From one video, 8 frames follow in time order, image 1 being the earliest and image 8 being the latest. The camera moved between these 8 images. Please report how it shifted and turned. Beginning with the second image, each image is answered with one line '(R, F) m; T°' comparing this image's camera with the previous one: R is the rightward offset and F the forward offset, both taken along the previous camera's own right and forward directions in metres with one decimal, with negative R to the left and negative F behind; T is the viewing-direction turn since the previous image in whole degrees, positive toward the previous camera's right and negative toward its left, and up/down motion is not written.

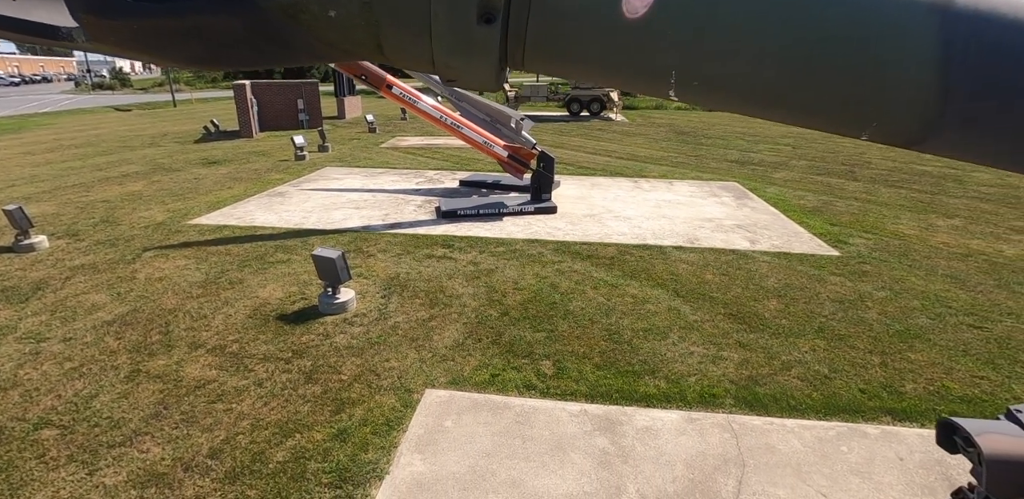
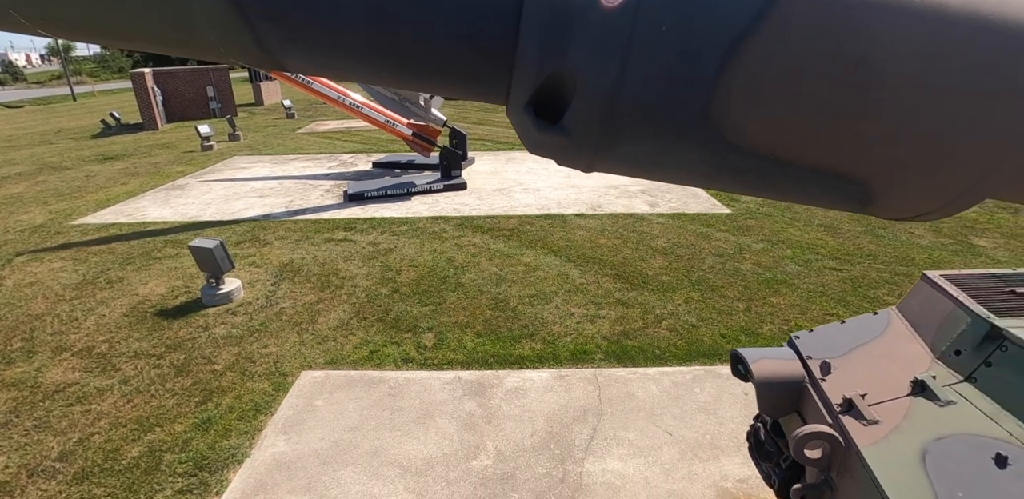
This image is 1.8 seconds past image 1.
(+0.9, -0.1) m; +5°
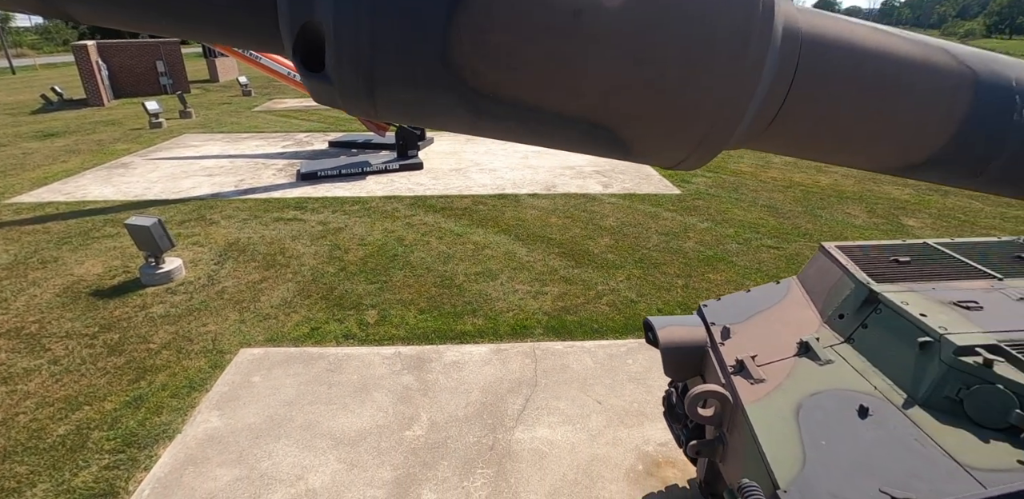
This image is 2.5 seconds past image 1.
(+0.3, -0.1) m; +3°
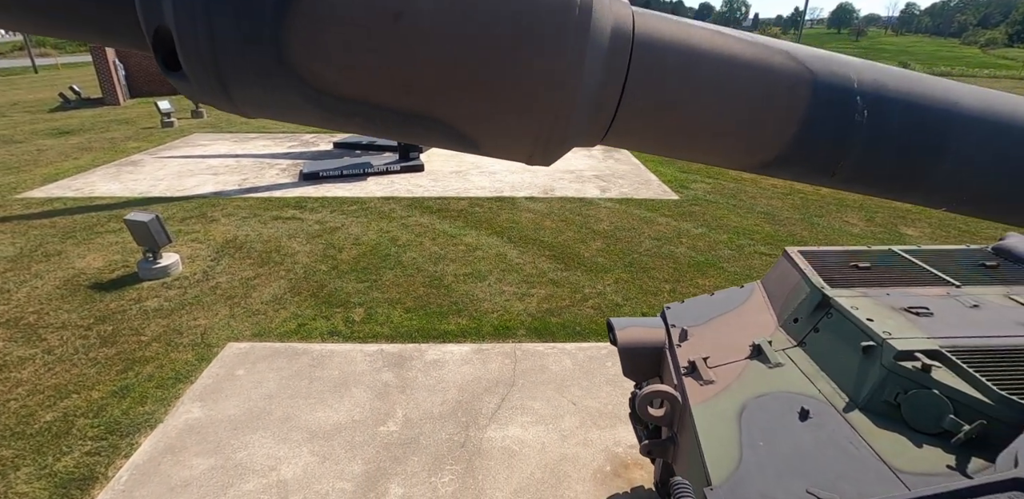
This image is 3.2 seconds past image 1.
(+0.3, 0.0) m; -1°
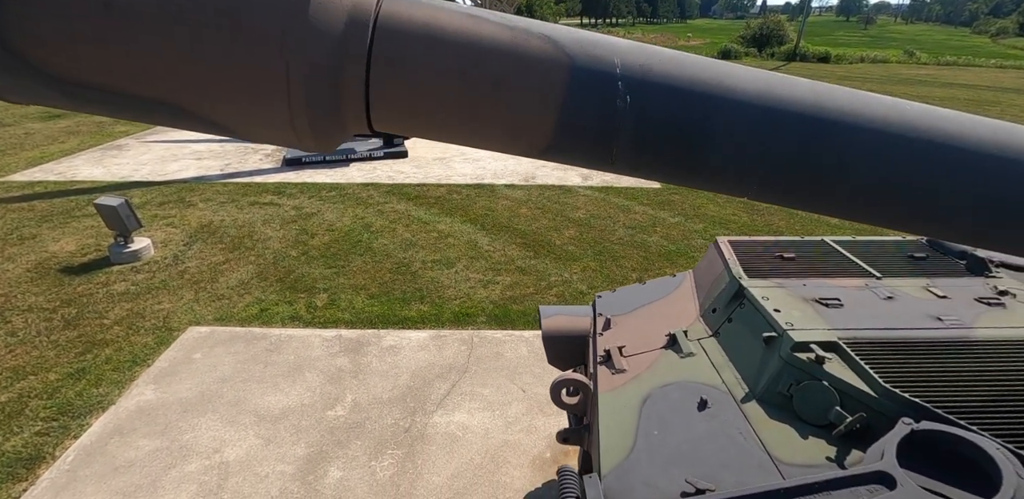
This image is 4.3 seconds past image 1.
(+0.4, 0.0) m; 0°
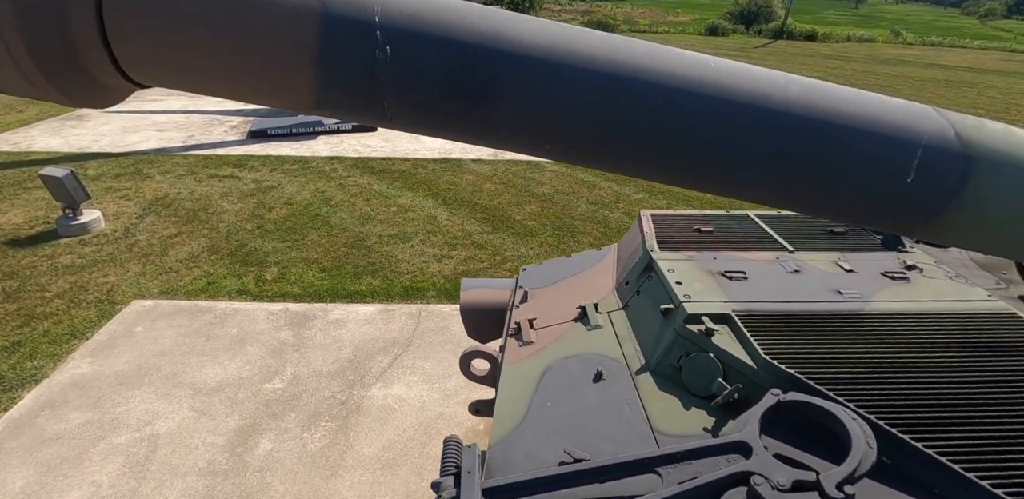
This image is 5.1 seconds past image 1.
(+0.4, 0.0) m; +1°
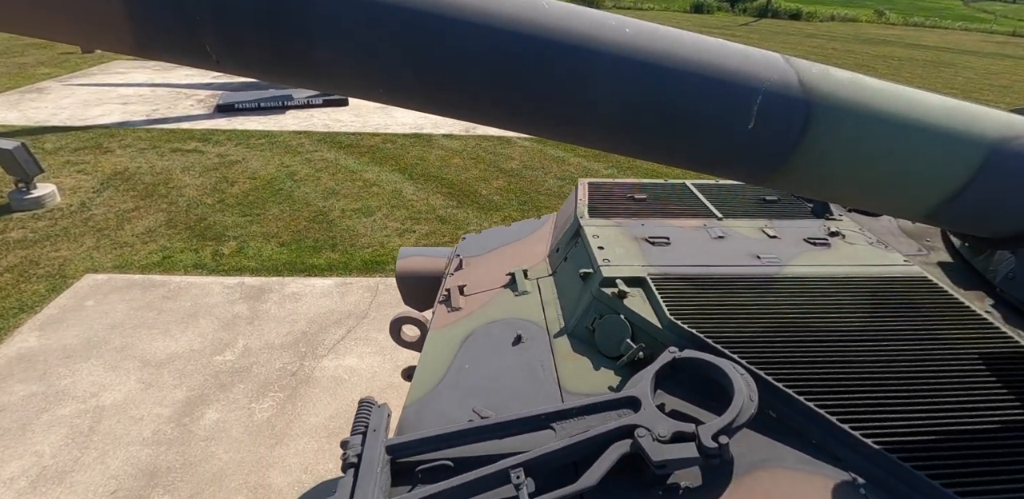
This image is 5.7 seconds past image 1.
(+0.3, 0.0) m; +1°
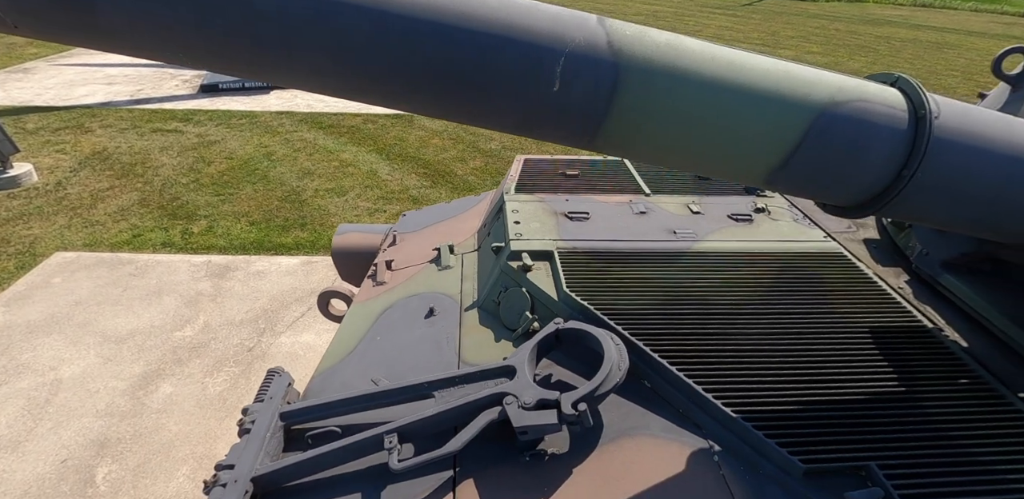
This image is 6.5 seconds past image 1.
(+0.4, 0.0) m; -1°
